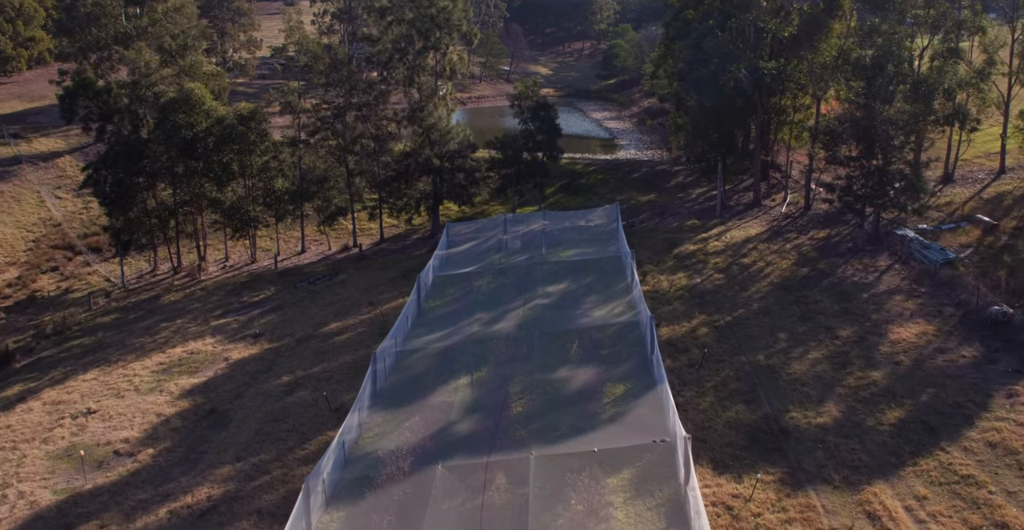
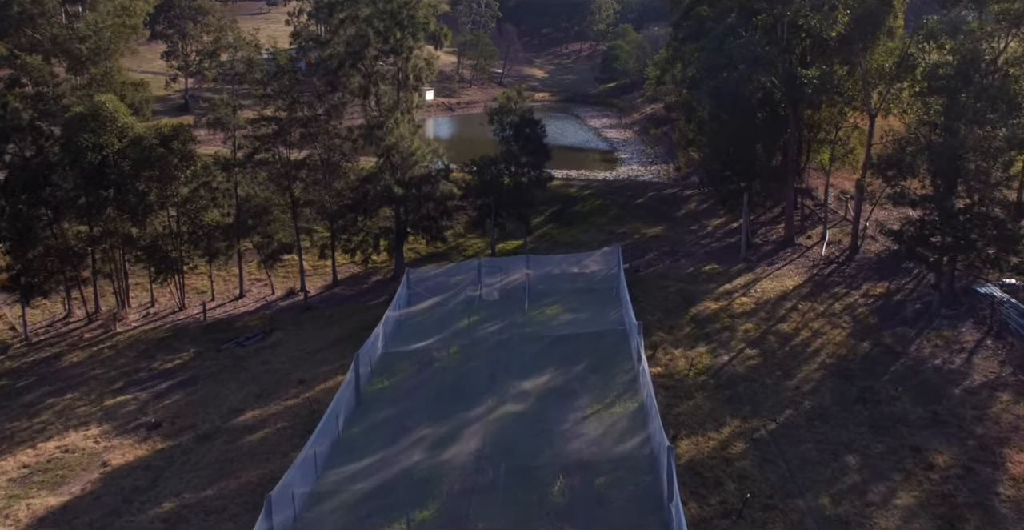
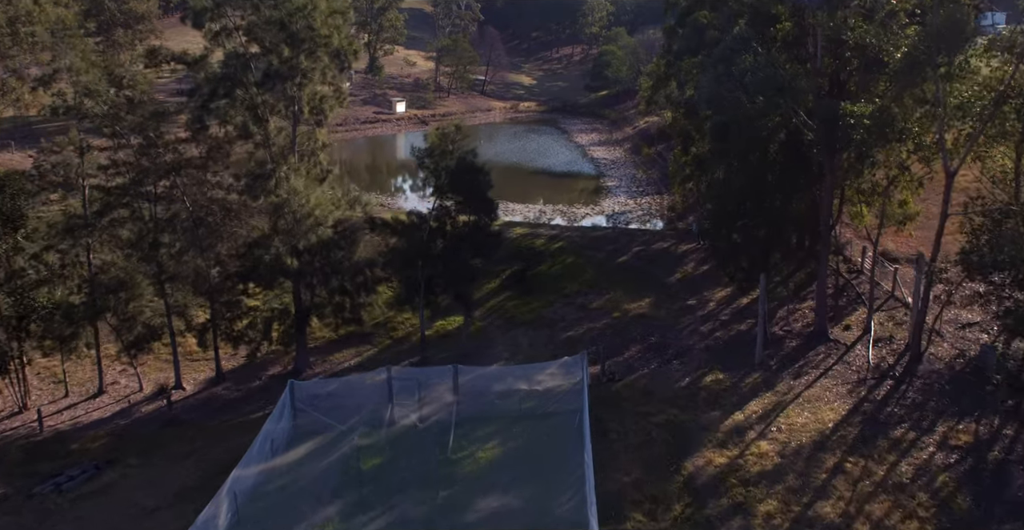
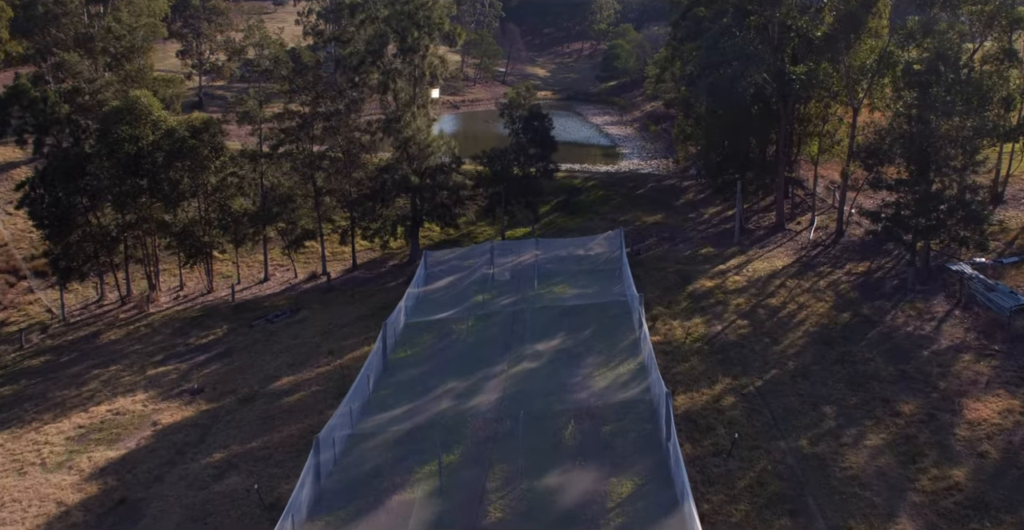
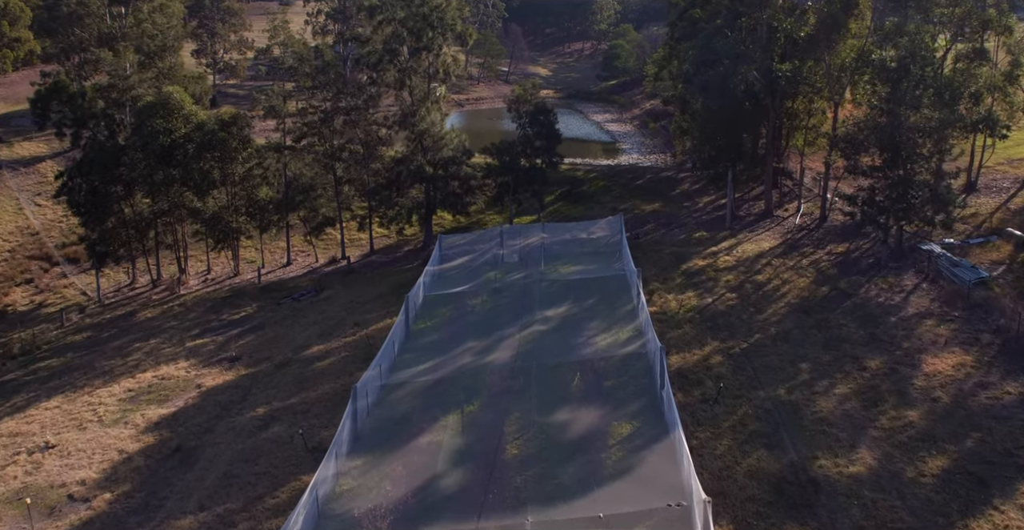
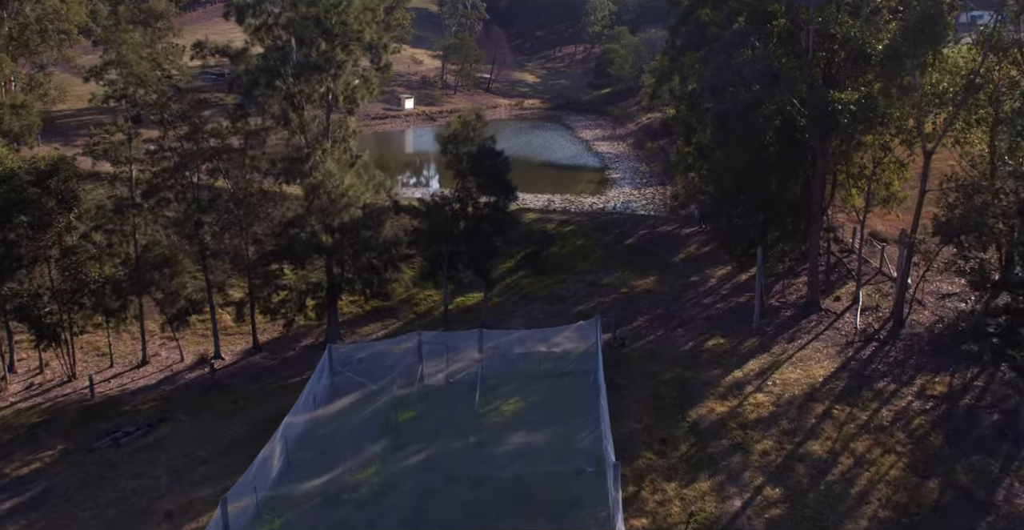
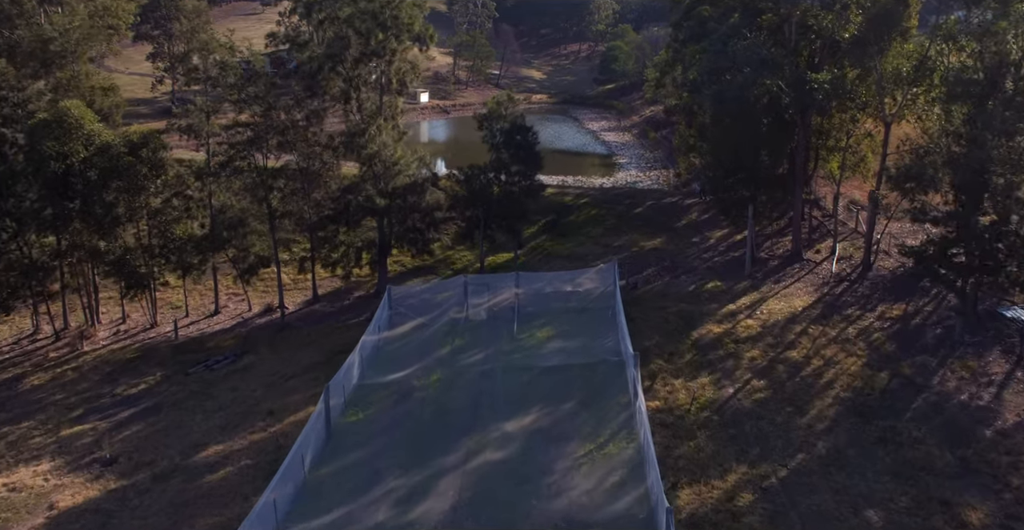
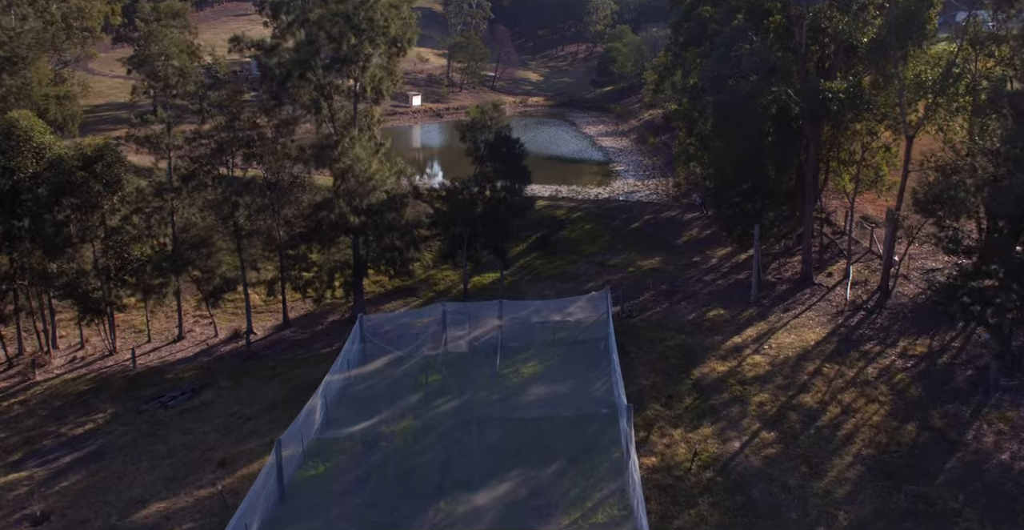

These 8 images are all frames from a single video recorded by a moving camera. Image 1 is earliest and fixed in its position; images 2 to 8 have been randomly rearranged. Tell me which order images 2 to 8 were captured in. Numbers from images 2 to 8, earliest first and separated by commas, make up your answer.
5, 4, 2, 7, 8, 6, 3
